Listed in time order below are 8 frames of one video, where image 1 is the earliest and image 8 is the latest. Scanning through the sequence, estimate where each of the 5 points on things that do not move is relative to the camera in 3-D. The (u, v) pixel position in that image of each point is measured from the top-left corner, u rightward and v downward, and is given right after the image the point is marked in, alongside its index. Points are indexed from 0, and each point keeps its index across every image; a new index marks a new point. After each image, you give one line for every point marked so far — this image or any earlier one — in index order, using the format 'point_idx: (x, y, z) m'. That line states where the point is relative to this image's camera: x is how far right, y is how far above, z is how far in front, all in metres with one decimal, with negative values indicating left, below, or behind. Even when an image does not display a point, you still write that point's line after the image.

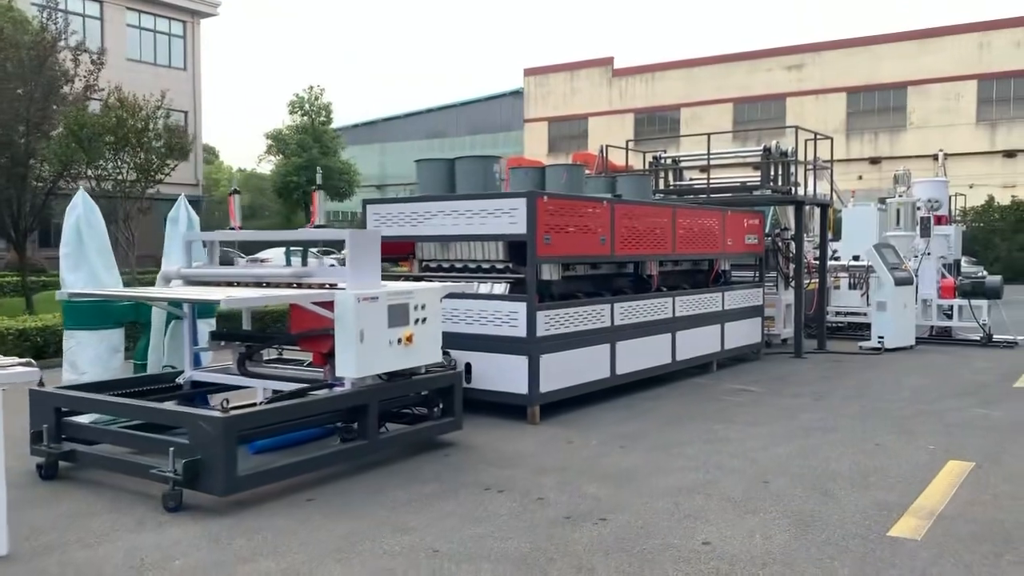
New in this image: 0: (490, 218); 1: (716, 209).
0: (-0.2, +0.7, +8.3) m
1: (+2.7, +1.0, +11.4) m
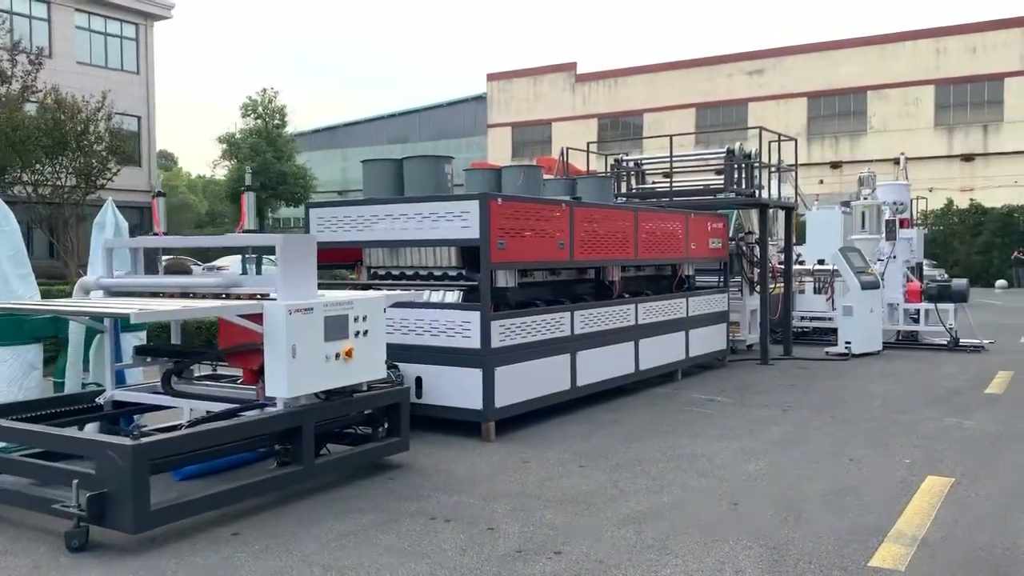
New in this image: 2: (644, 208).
0: (-0.6, +0.6, +7.8) m
1: (+2.1, +1.0, +11.0) m
2: (+1.5, +0.9, +10.2) m
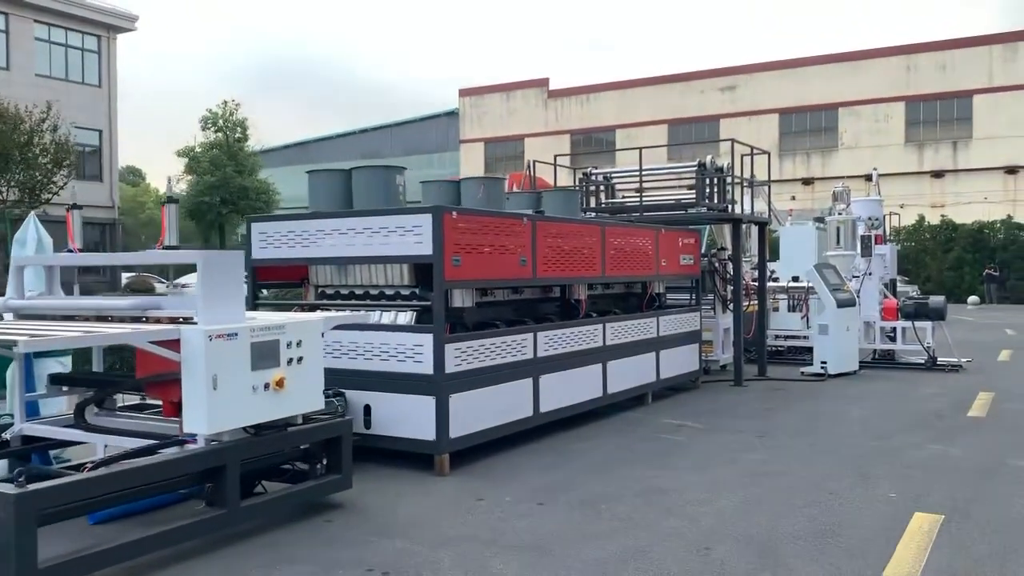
0: (-1.0, +0.4, +7.2) m
1: (+1.7, +0.7, +10.6) m
2: (+1.1, +0.7, +9.7) m
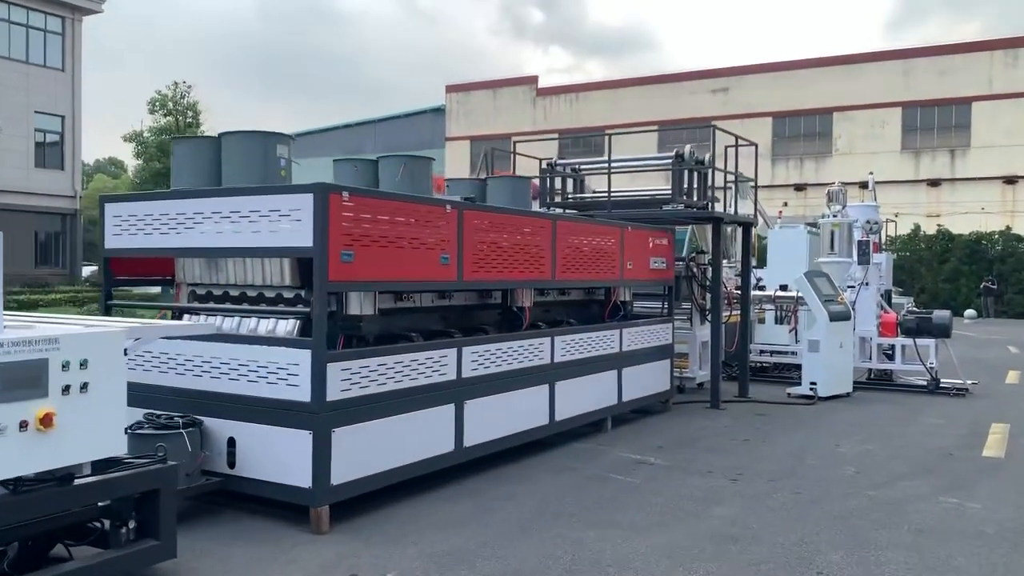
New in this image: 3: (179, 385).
0: (-1.6, +0.4, +5.6) m
1: (+1.0, +0.7, +9.0) m
2: (+0.5, +0.7, +8.1) m
3: (-2.2, -0.7, +5.9) m
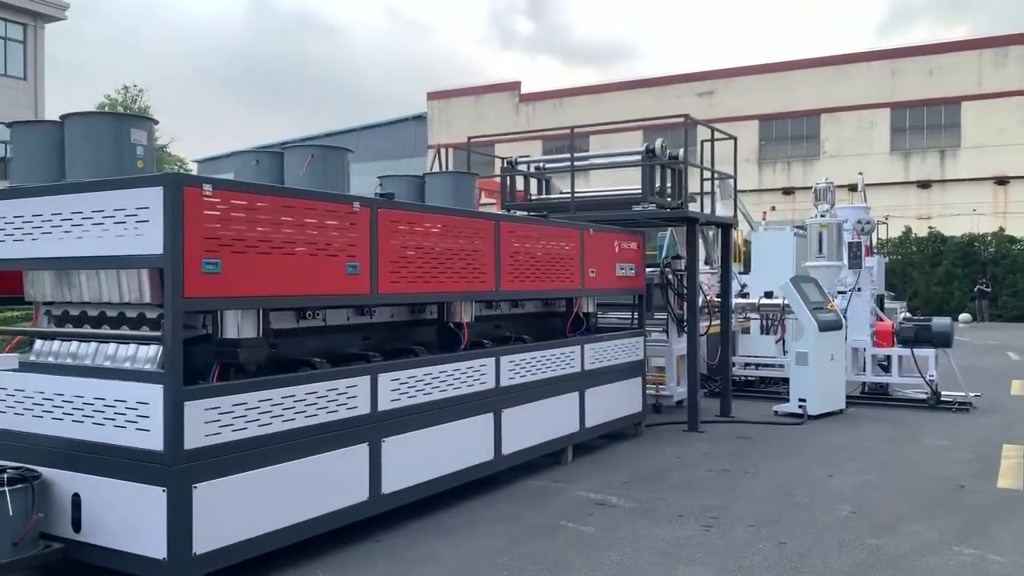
0: (-2.1, +0.3, +4.5) m
1: (+0.5, +0.6, +7.9) m
2: (0.0, +0.6, +7.0) m
3: (-2.7, -0.8, +4.8) m
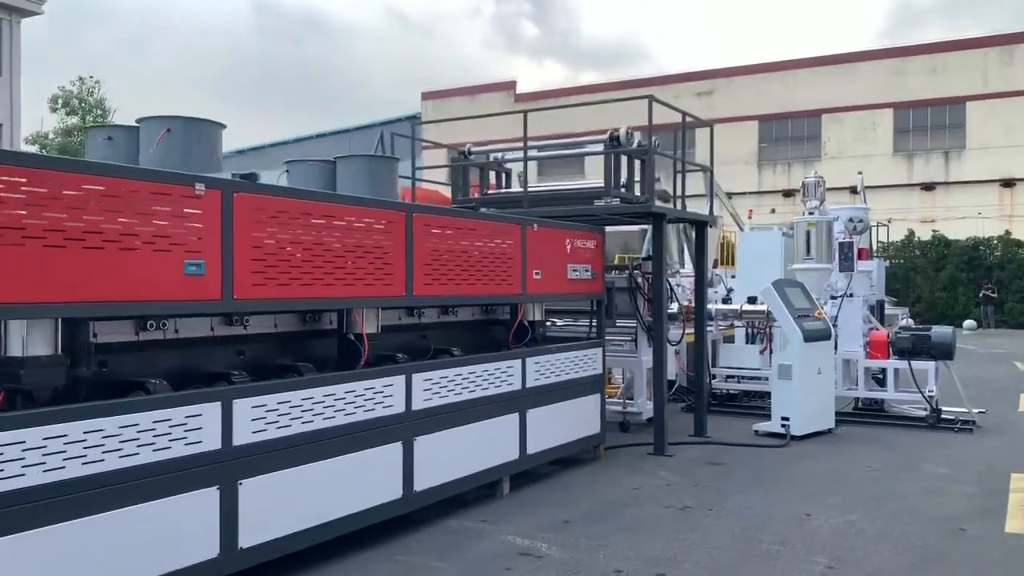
0: (-2.6, +0.3, +3.4) m
1: (0.0, +0.5, +6.8) m
2: (-0.6, +0.5, +5.9) m
3: (-3.3, -0.8, +3.7) m
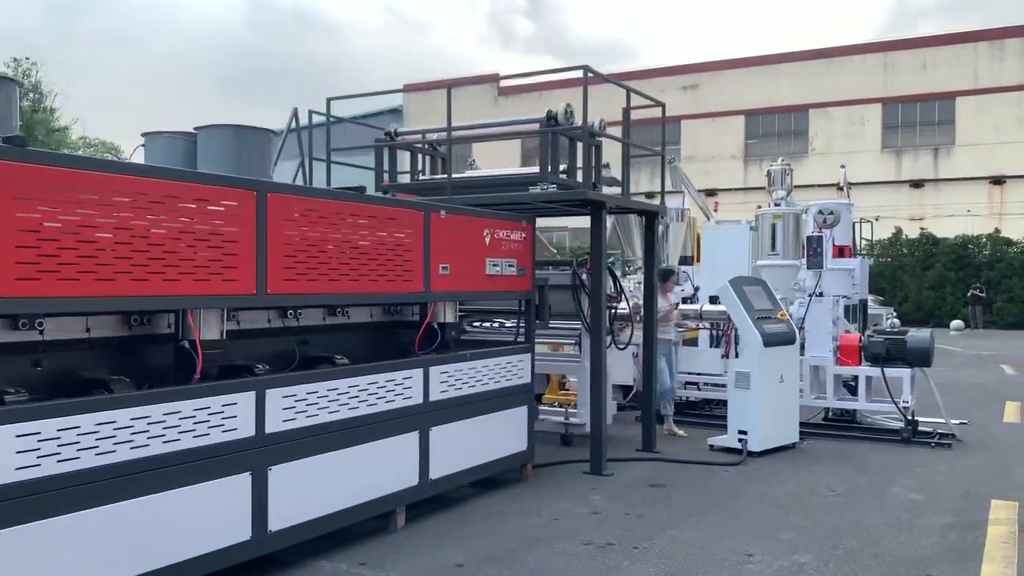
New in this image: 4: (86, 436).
0: (-3.3, +0.3, +2.4) m
1: (-0.7, +0.6, +5.8) m
2: (-1.2, +0.6, +4.9) m
3: (-3.9, -0.8, +2.7) m
4: (-1.9, -0.6, +3.8) m
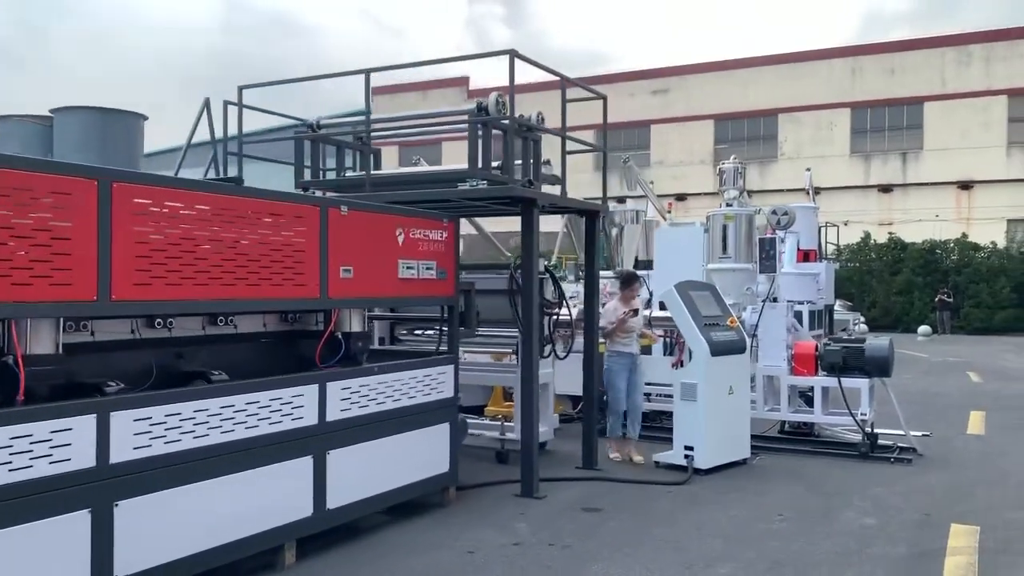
0: (-3.7, +0.3, +1.7) m
1: (-1.2, +0.5, +5.2) m
2: (-1.8, +0.5, +4.3) m
3: (-4.4, -0.8, +2.0) m
4: (-2.4, -0.6, +3.1) m
